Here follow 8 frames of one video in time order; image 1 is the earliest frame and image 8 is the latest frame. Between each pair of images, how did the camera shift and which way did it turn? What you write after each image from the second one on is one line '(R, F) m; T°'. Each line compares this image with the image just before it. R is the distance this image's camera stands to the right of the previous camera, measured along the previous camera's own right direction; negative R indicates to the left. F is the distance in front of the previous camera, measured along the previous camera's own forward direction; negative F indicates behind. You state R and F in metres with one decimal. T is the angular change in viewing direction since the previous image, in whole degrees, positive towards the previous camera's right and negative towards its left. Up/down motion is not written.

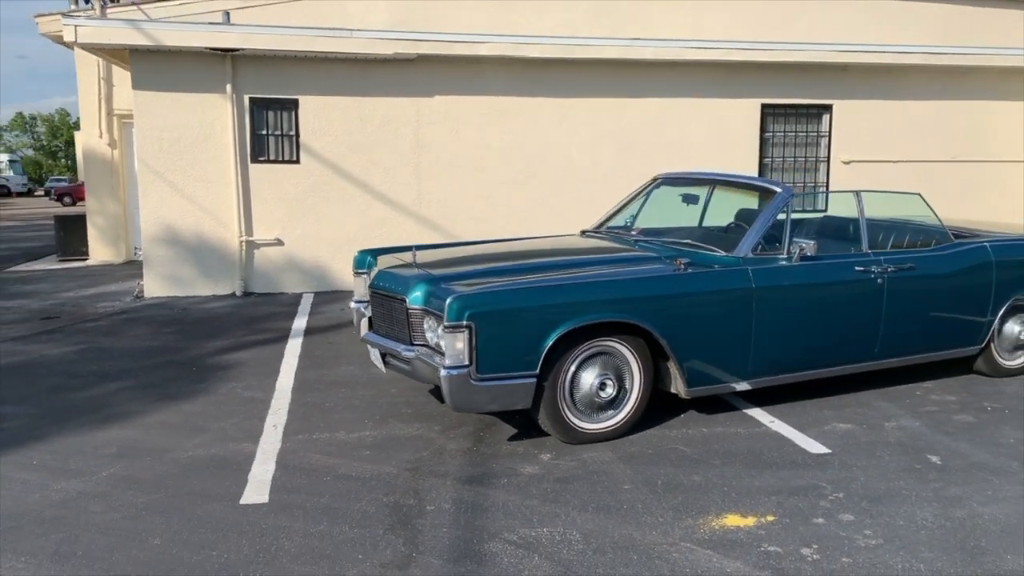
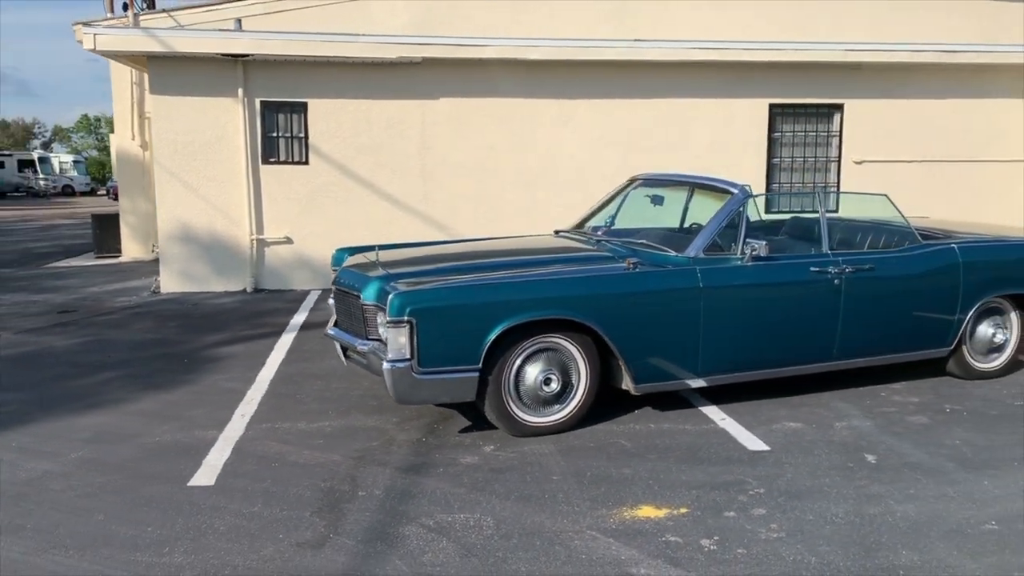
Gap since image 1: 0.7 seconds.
(+0.6, -0.2) m; -4°
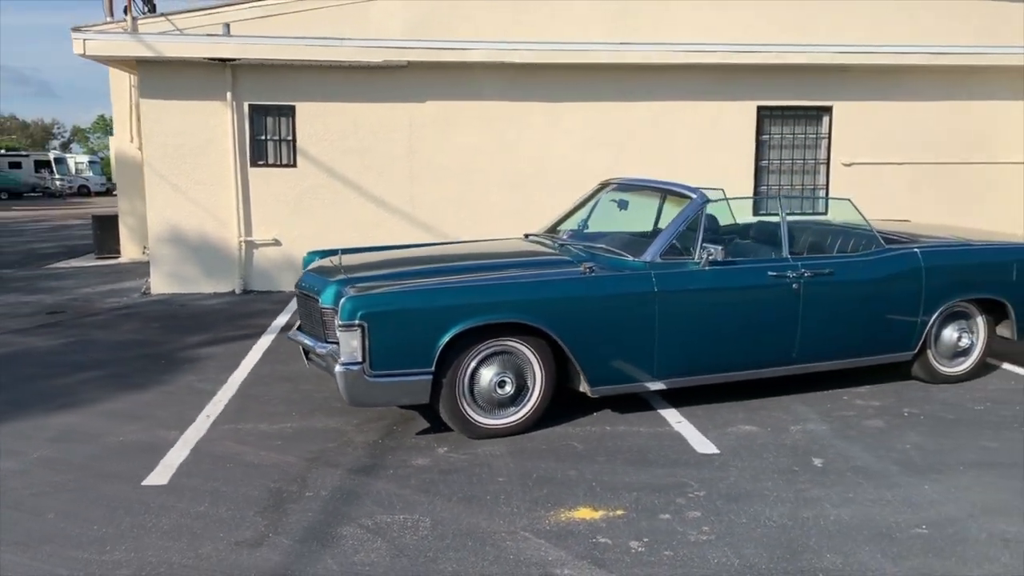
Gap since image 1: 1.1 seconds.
(+0.4, -0.1) m; -1°
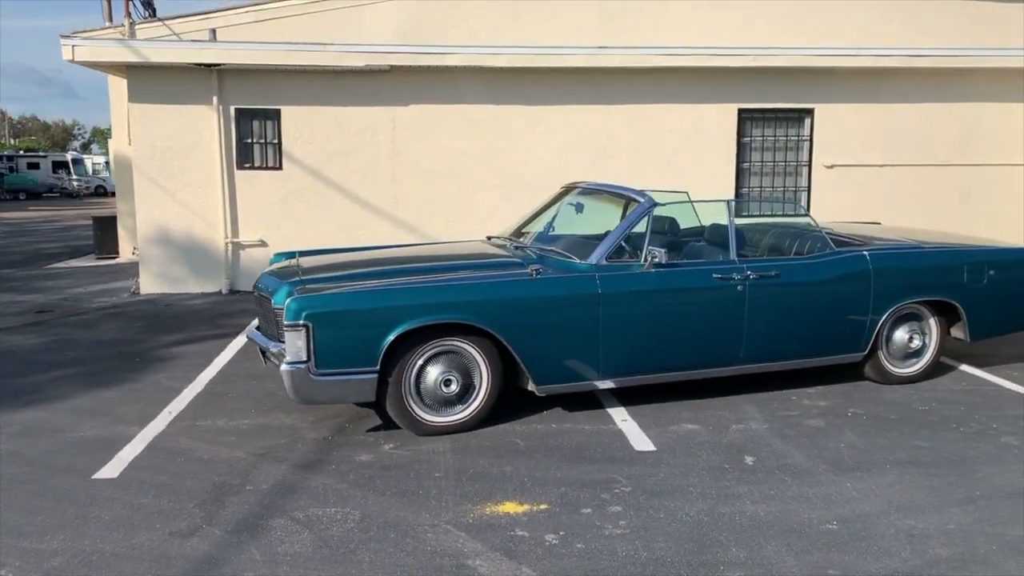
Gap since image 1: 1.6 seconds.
(+0.4, -0.1) m; -1°
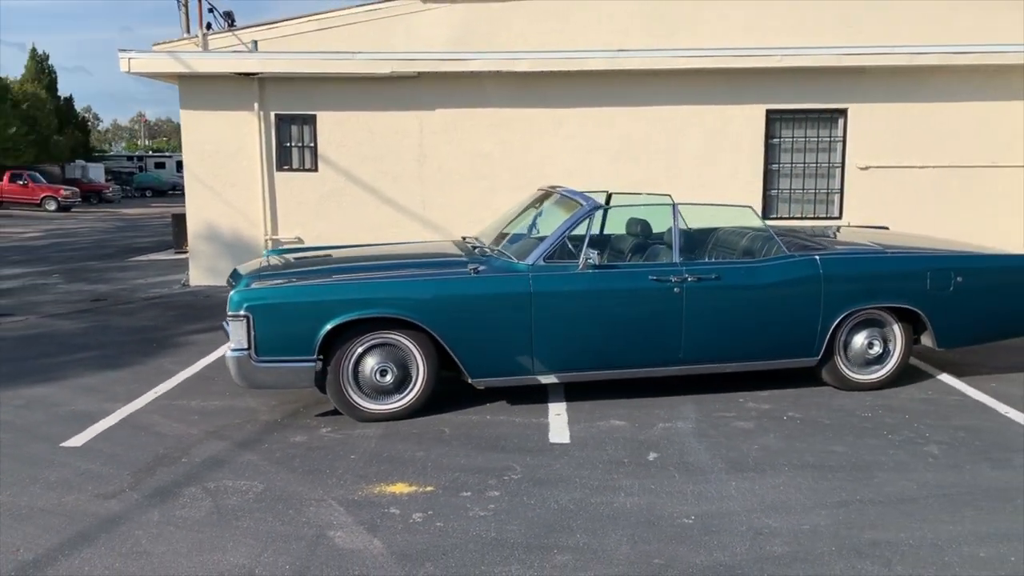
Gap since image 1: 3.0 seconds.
(+1.2, -0.2) m; -7°
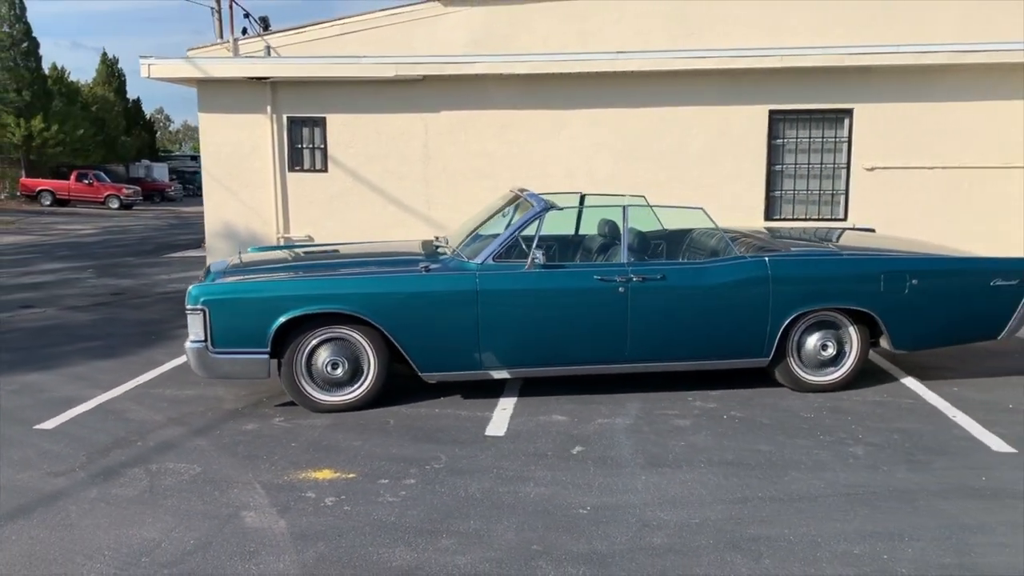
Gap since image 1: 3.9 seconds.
(+0.8, -0.2) m; -4°
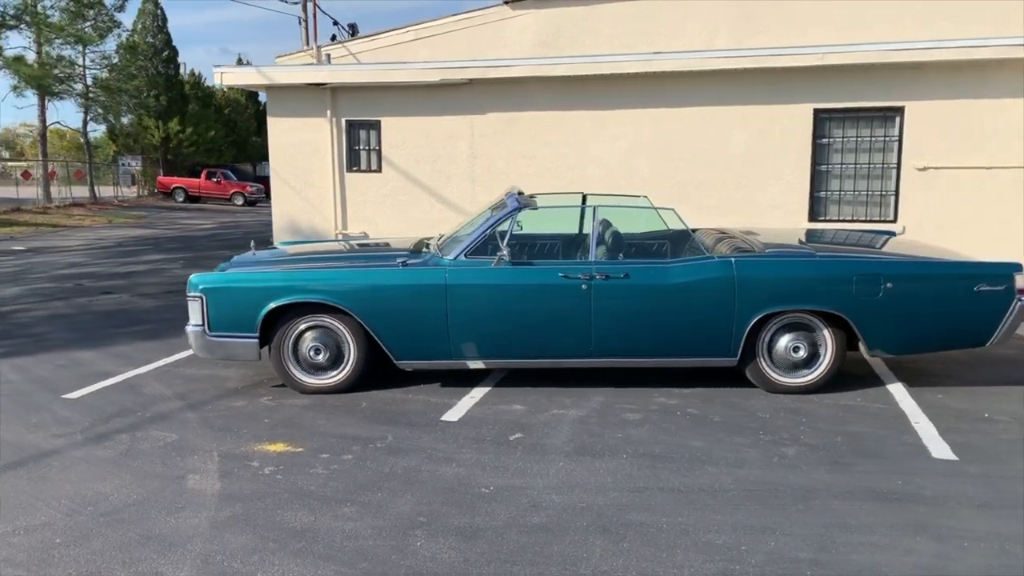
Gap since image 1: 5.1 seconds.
(+1.1, -0.2) m; -8°
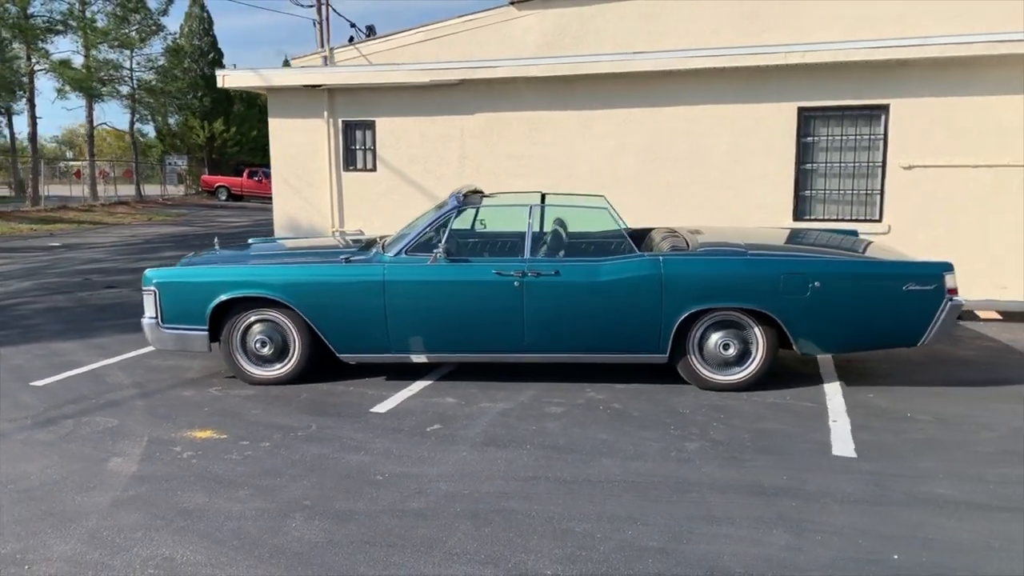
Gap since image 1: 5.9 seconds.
(+0.9, -0.1) m; -3°
